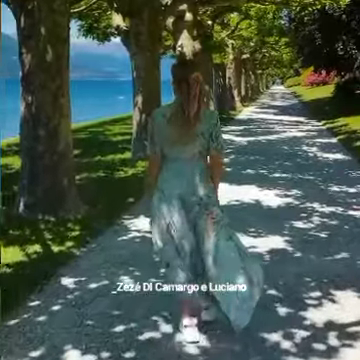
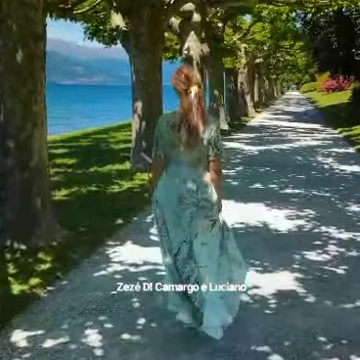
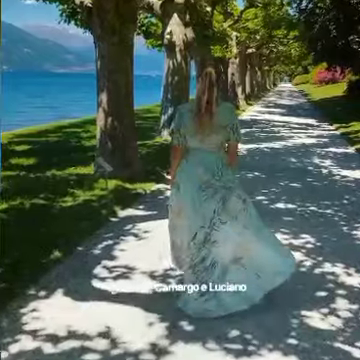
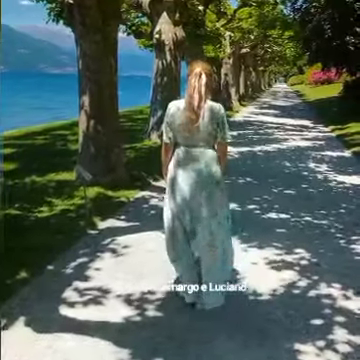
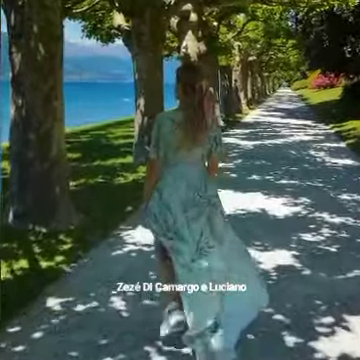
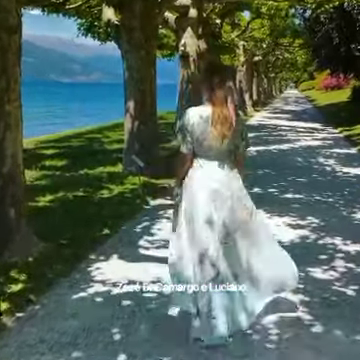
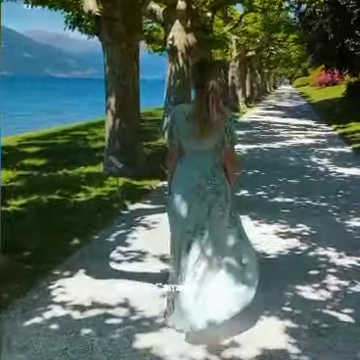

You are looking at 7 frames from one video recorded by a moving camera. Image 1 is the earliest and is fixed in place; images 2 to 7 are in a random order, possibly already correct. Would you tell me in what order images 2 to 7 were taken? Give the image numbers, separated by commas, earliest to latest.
5, 2, 6, 7, 3, 4
